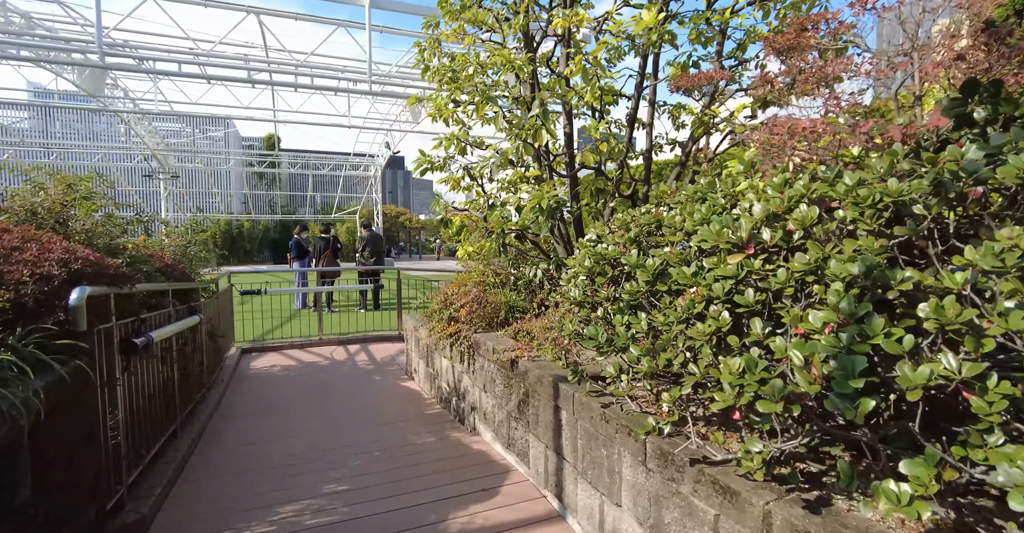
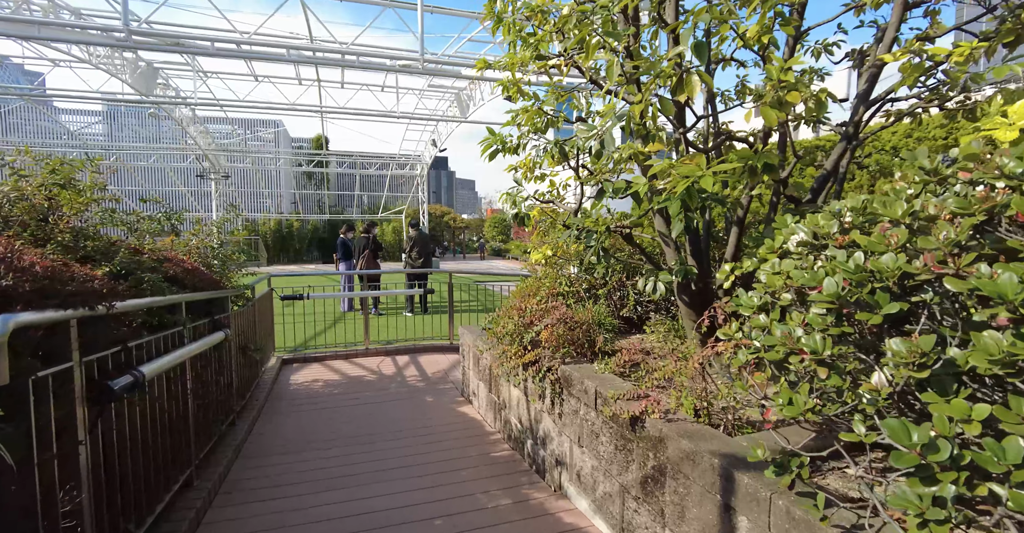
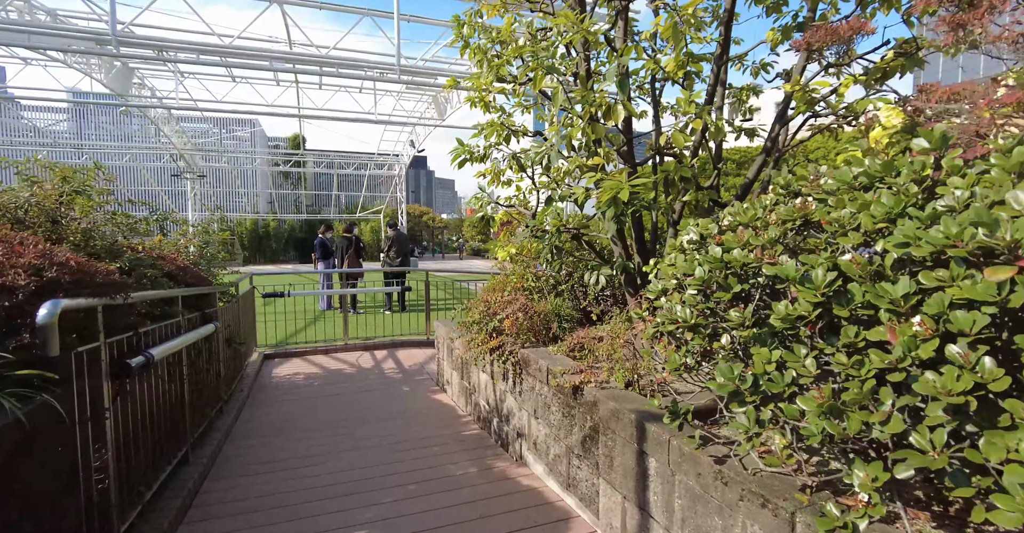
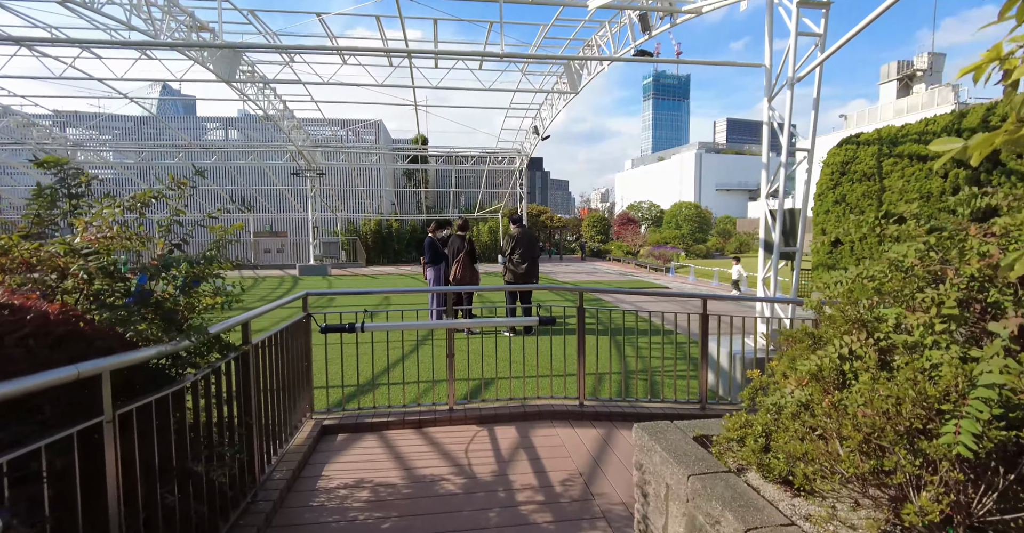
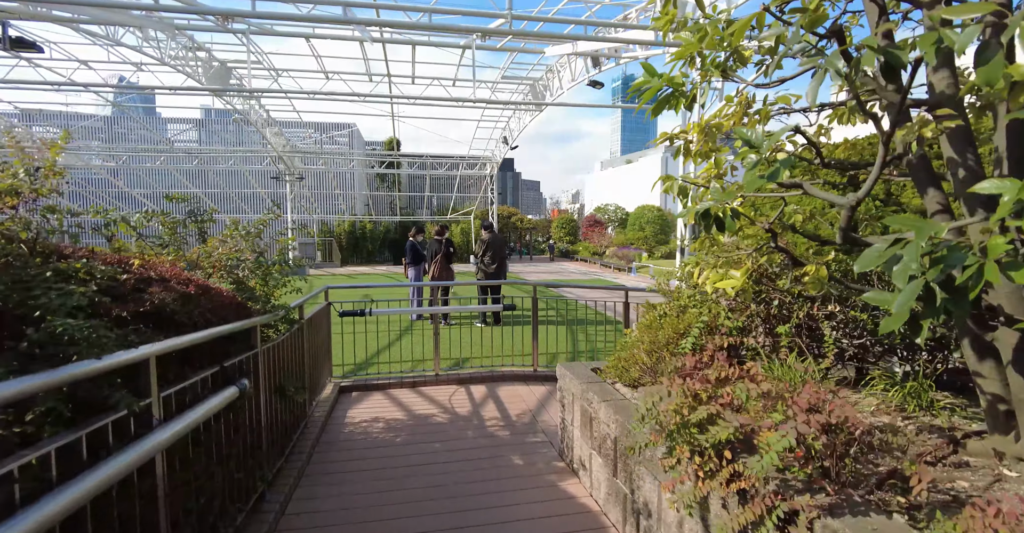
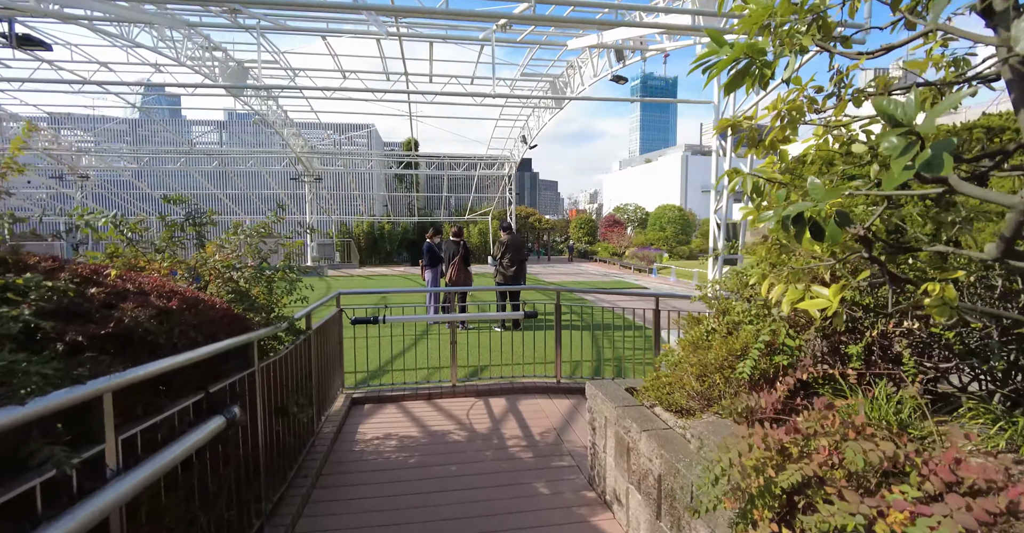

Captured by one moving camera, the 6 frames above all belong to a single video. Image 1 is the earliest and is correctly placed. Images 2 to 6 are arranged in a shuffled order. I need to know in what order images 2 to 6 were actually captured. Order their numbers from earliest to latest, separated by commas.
3, 2, 5, 6, 4
